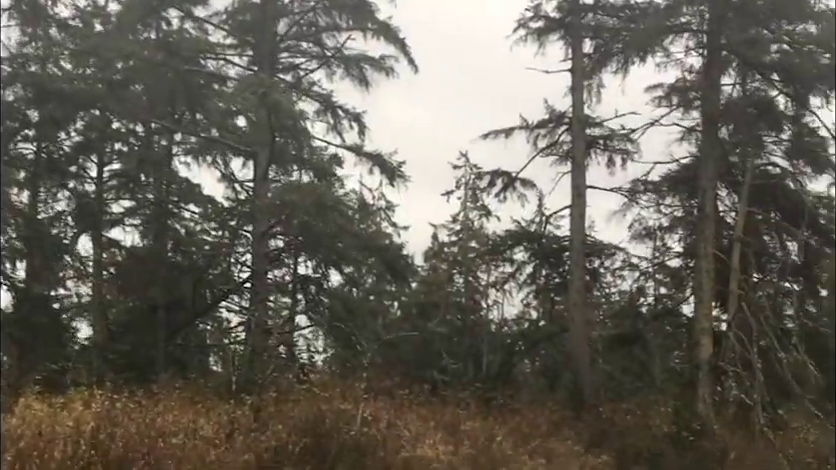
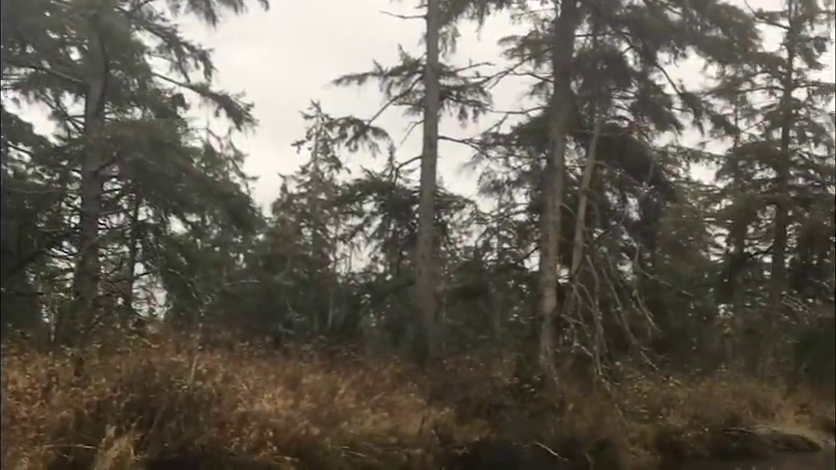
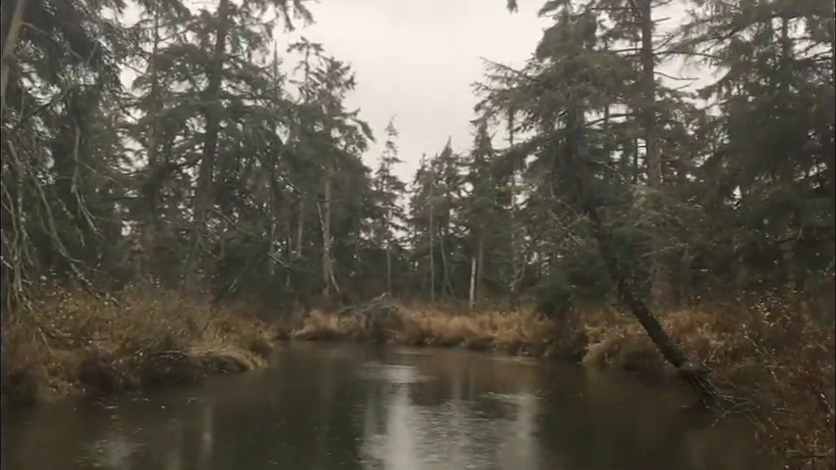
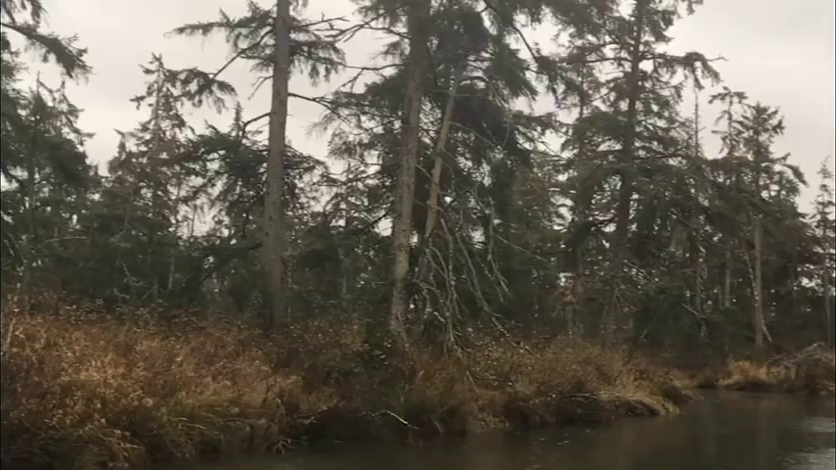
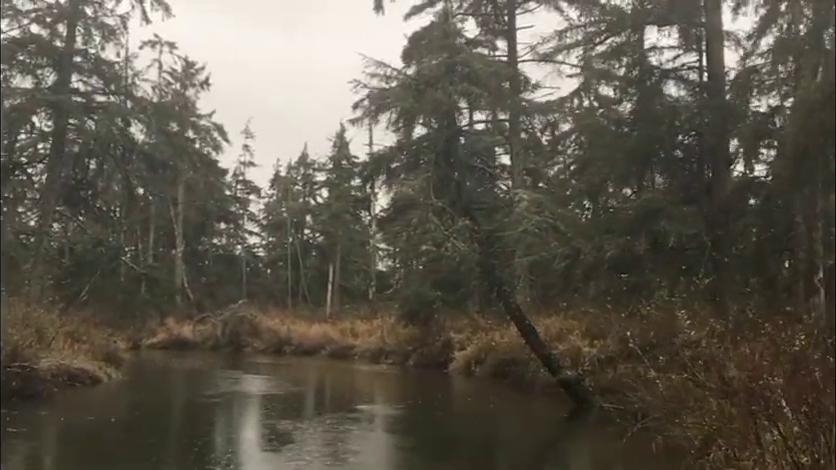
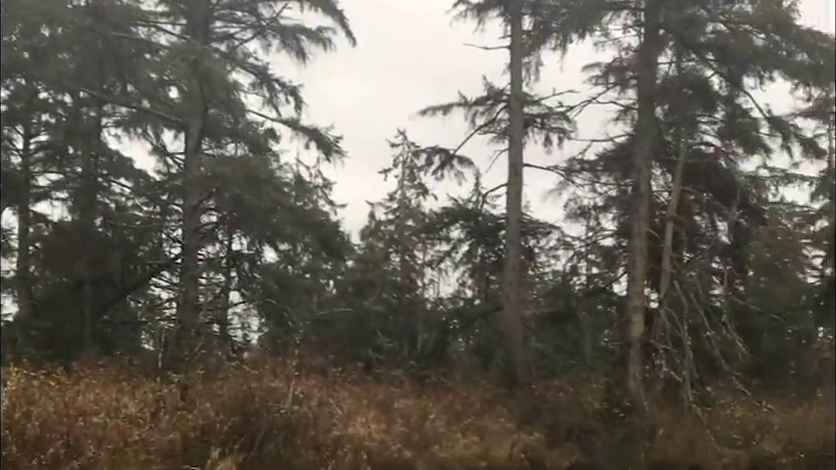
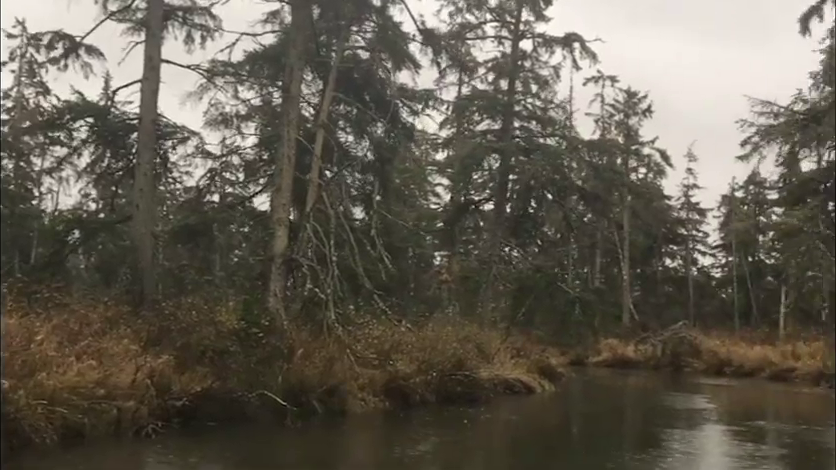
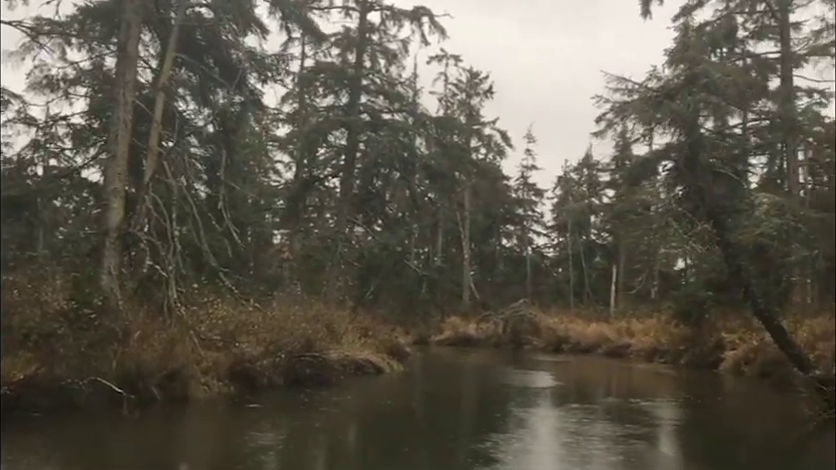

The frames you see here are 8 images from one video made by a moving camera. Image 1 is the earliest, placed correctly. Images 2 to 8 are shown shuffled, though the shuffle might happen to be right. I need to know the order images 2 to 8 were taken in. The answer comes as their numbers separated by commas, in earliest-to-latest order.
6, 2, 4, 7, 8, 3, 5
